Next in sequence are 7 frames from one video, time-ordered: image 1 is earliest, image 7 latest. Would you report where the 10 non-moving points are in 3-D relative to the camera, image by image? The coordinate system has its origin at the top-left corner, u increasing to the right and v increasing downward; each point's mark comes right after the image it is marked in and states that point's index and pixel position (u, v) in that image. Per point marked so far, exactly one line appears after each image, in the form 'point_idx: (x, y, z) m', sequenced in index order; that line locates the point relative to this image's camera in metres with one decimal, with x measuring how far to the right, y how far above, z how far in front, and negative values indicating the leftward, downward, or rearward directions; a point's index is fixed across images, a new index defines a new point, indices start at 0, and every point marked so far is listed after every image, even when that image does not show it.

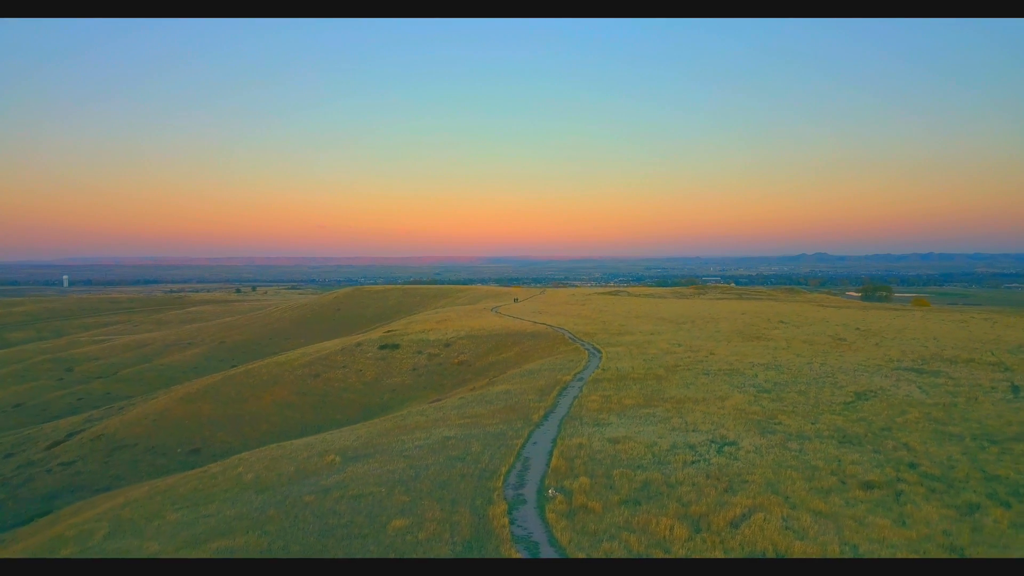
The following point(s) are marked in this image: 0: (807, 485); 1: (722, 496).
0: (+8.9, -5.9, +18.0) m
1: (+6.0, -6.0, +17.1) m
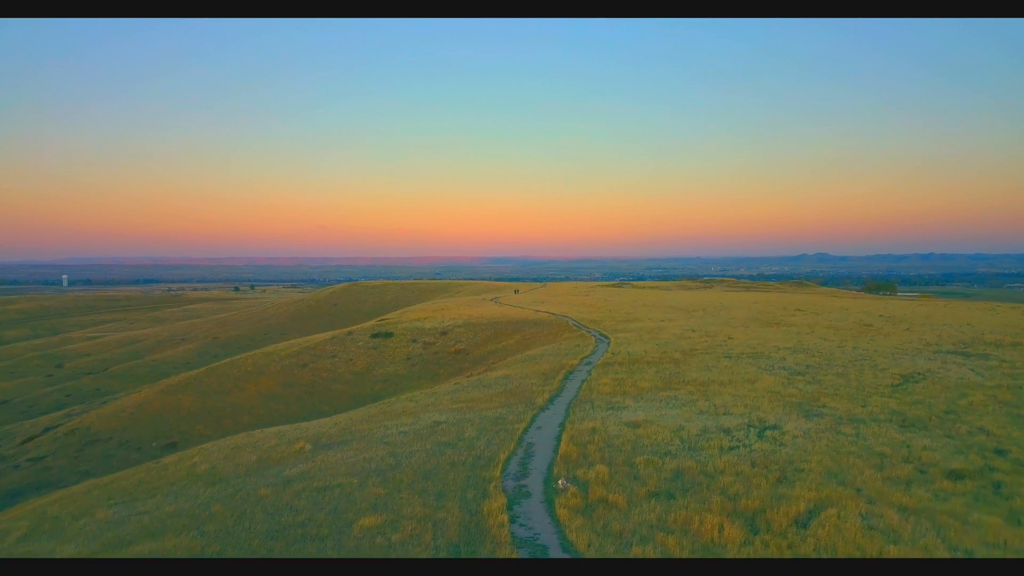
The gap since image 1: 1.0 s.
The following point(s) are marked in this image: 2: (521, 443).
0: (+8.9, -4.5, +14.5) m
1: (+6.0, -4.5, +13.6) m
2: (+0.3, -4.6, +17.9) m
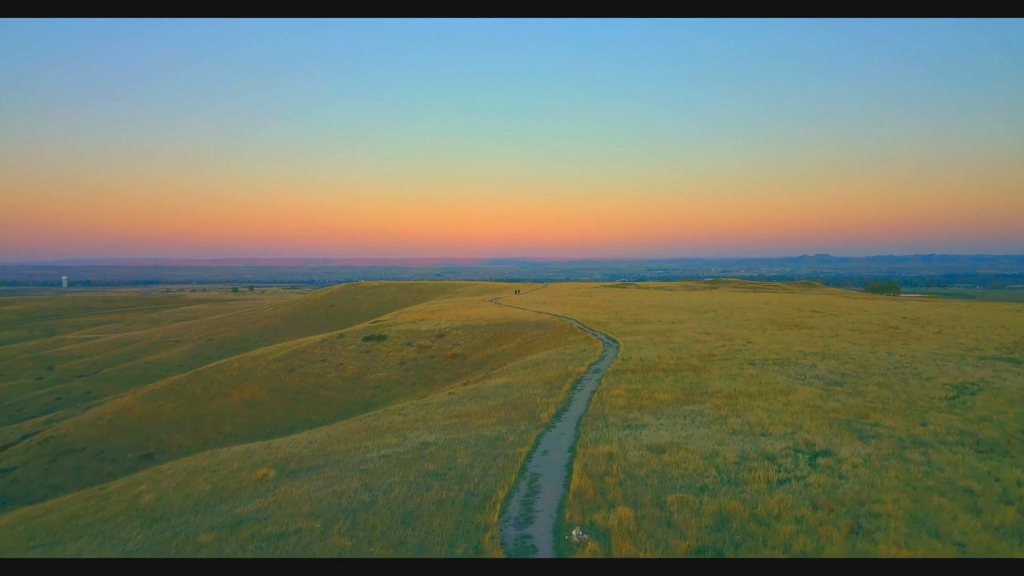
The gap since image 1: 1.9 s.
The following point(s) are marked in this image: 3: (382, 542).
0: (+8.9, -4.5, +11.5) m
1: (+6.0, -4.5, +10.5) m
2: (+0.3, -4.6, +14.8) m
3: (-2.5, -4.8, +11.4) m
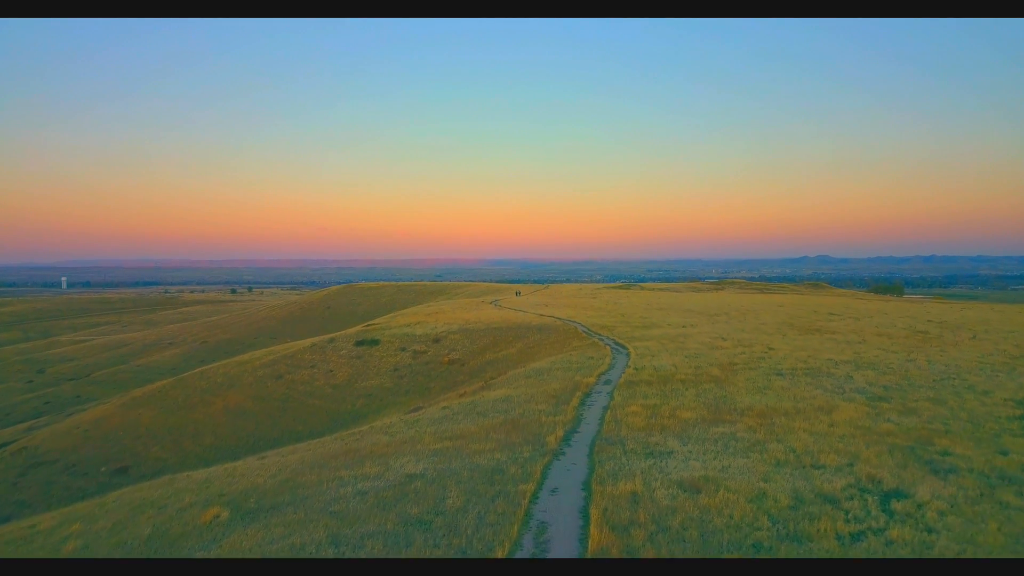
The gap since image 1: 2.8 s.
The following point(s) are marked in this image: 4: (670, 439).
0: (+9.0, -4.5, +8.6) m
1: (+6.1, -4.6, +7.6) m
2: (+0.3, -4.7, +11.9) m
3: (-2.5, -4.9, +8.6) m
4: (+4.6, -4.3, +17.3) m
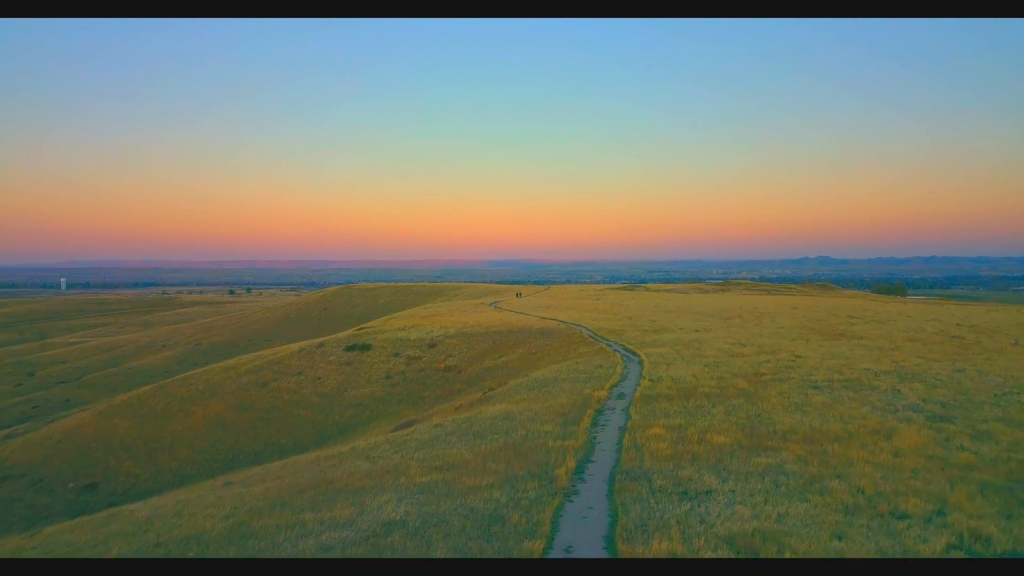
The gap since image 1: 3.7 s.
0: (+9.0, -4.6, +5.6) m
1: (+6.1, -4.6, +4.6) m
2: (+0.4, -4.7, +8.9) m
3: (-2.4, -5.0, +5.6) m
4: (+4.6, -4.4, +14.3) m
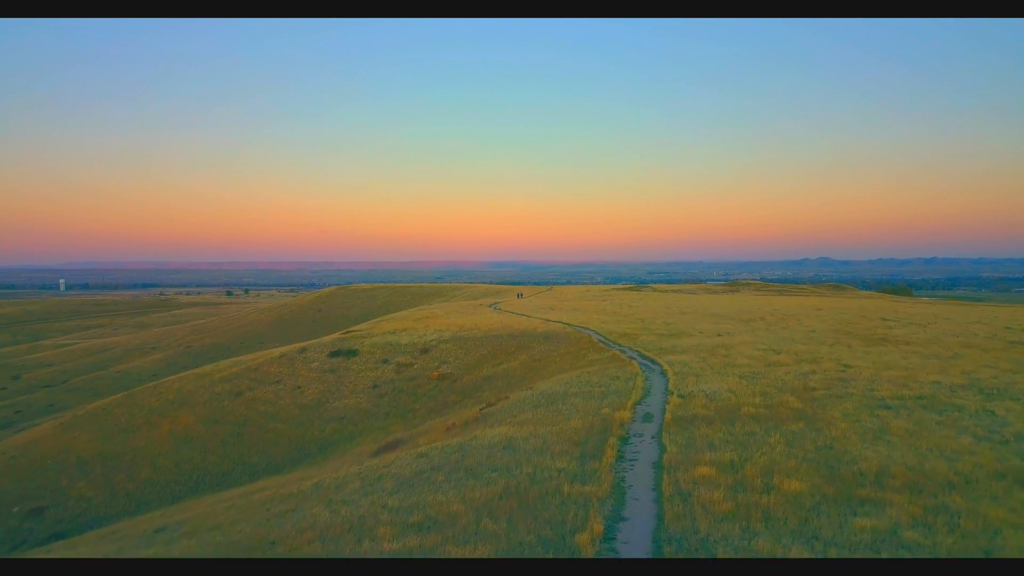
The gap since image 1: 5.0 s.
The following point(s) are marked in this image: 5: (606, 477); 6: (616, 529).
0: (+9.1, -4.5, +1.3) m
1: (+6.2, -4.5, +0.3) m
2: (+0.5, -4.6, +4.7) m
3: (-2.3, -4.8, +1.3) m
4: (+4.7, -4.3, +10.0) m
5: (+2.1, -4.3, +13.8) m
6: (+1.9, -4.5, +11.2) m
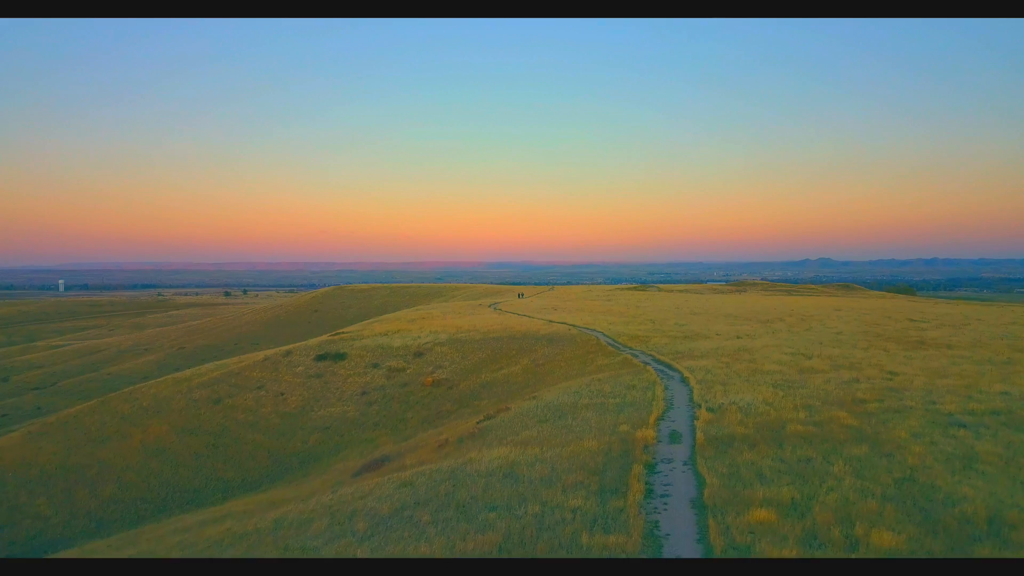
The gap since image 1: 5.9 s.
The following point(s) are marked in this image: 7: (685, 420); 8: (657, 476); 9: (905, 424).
0: (+9.1, -4.3, -1.8) m
1: (+6.2, -4.3, -2.7) m
2: (+0.5, -4.4, +1.6) m
3: (-2.3, -4.7, -1.8) m
4: (+4.7, -4.2, +7.0) m
5: (+2.2, -4.2, +10.7) m
6: (+2.0, -4.3, +8.2) m
7: (+5.2, -3.9, +17.9) m
8: (+3.2, -4.1, +13.2) m
9: (+10.5, -3.6, +16.0) m
